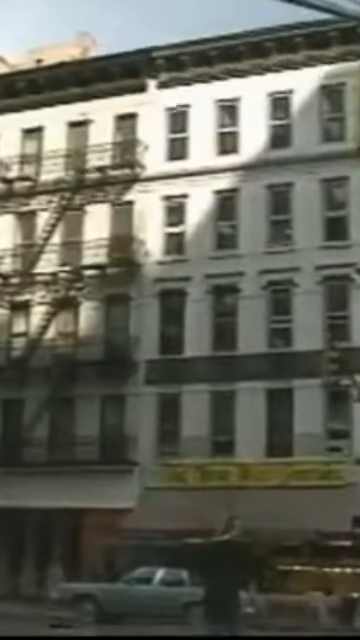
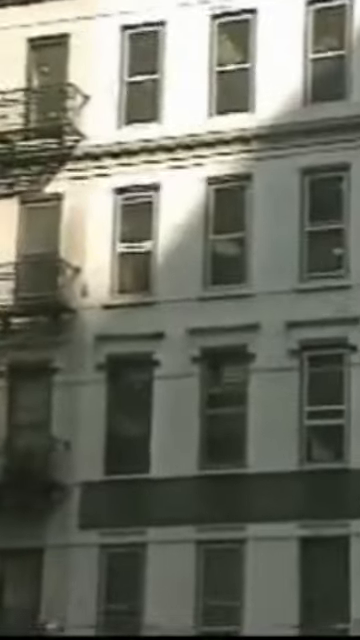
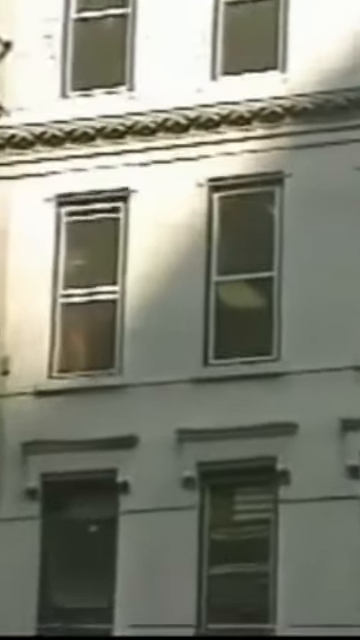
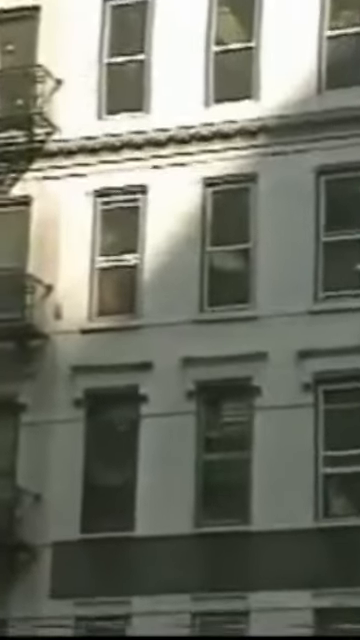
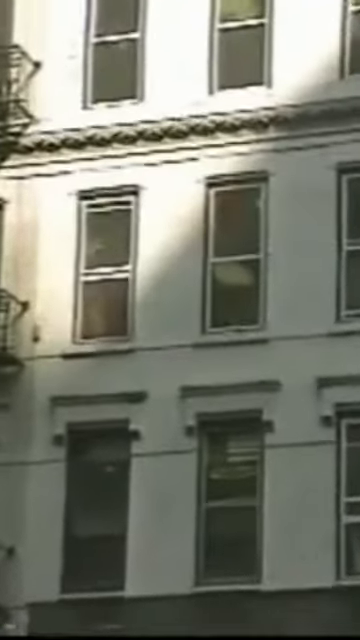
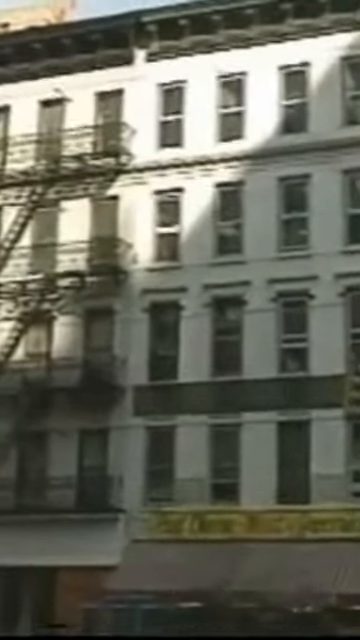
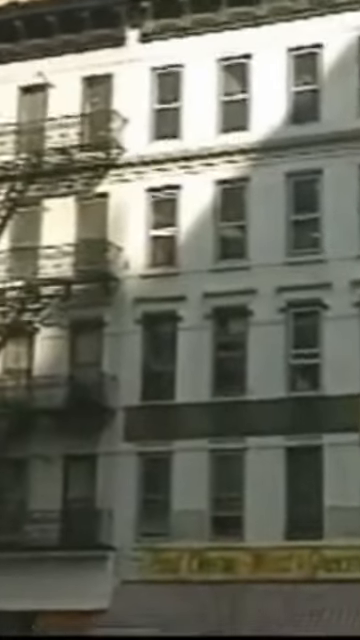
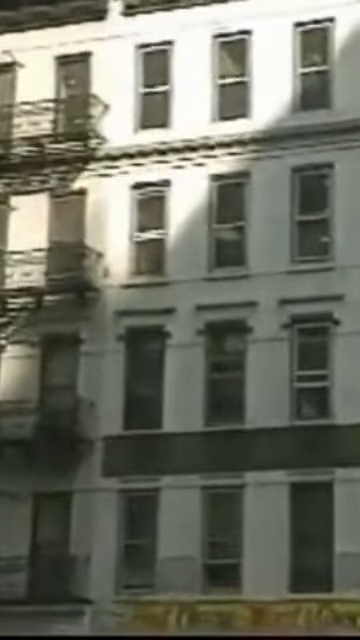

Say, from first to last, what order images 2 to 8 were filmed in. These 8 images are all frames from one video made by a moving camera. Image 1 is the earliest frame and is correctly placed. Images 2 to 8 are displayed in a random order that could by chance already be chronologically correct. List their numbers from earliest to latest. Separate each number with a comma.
6, 7, 8, 2, 4, 5, 3
